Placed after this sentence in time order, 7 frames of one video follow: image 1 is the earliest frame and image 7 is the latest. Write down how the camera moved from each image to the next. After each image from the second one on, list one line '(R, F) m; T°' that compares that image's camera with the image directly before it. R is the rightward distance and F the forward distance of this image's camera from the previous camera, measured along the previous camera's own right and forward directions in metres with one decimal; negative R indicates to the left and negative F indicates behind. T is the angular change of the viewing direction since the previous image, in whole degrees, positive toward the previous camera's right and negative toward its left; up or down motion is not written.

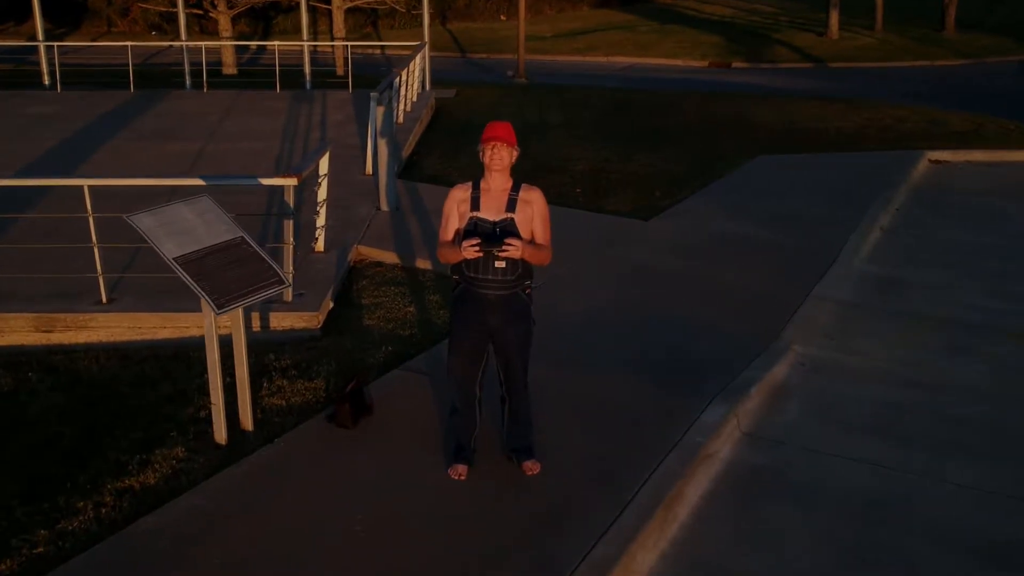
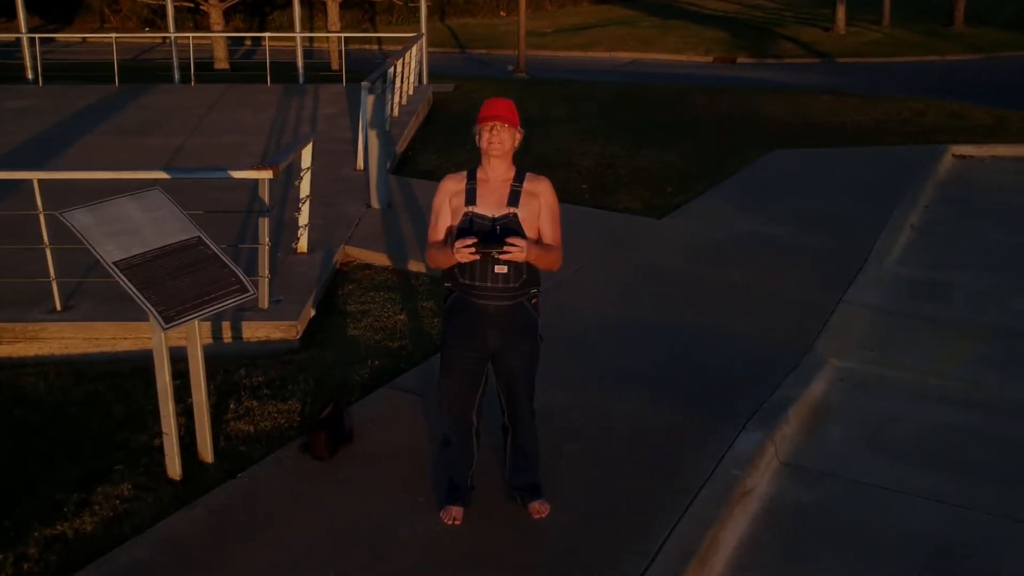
(0.0, +0.8) m; 0°
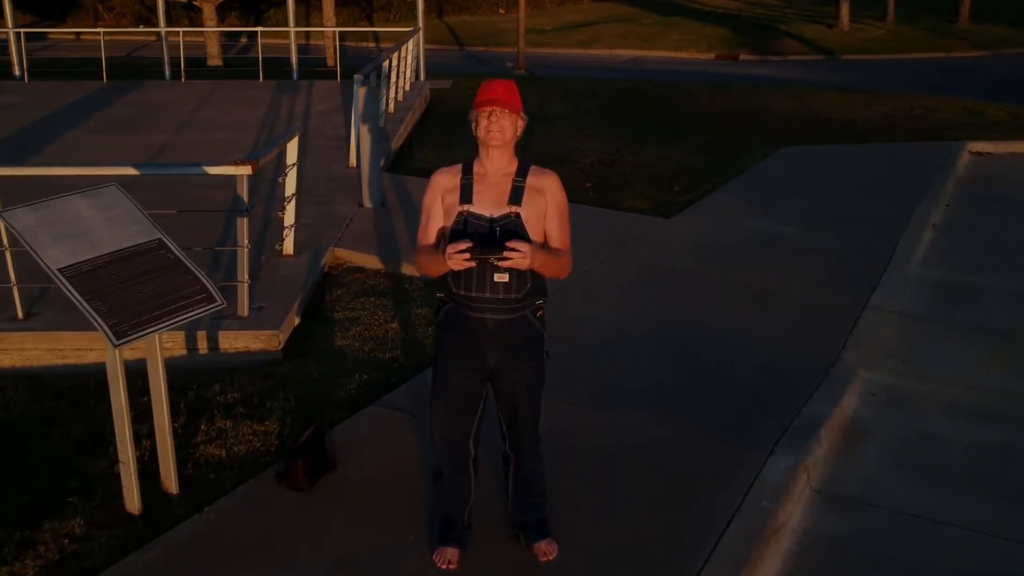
(0.0, +0.5) m; 0°
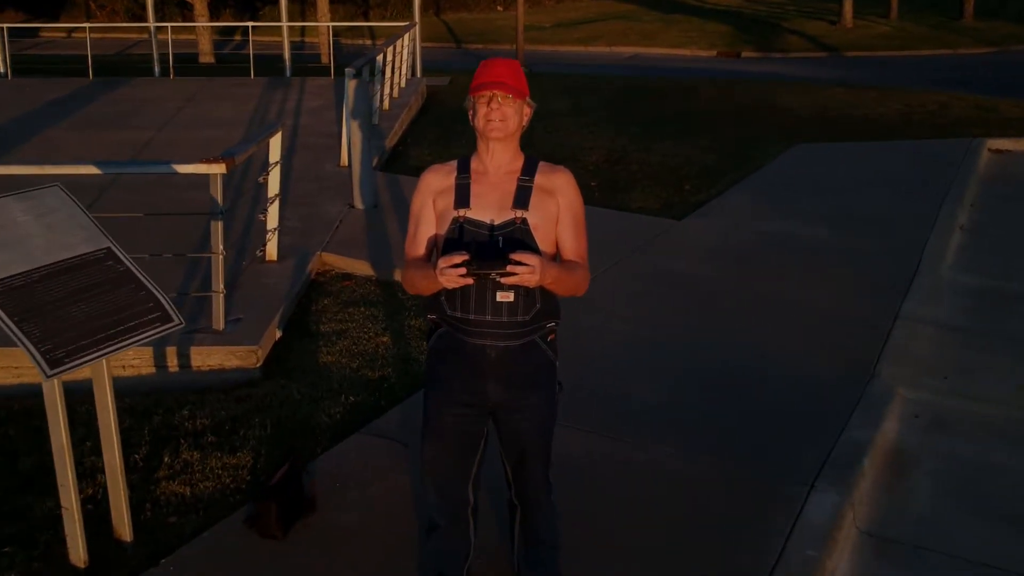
(0.0, +0.6) m; 0°
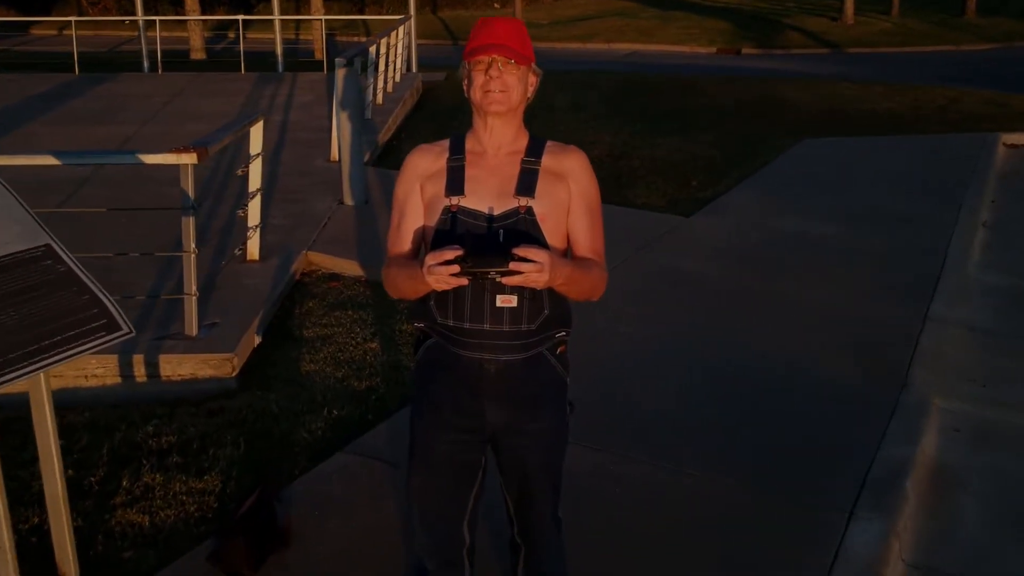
(0.0, +0.5) m; 0°
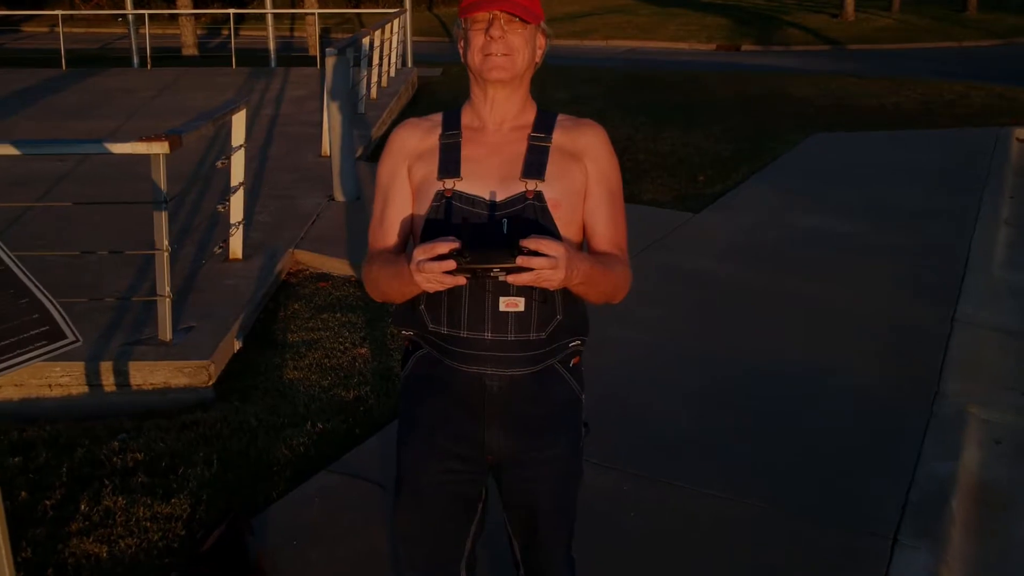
(0.0, +0.4) m; 0°
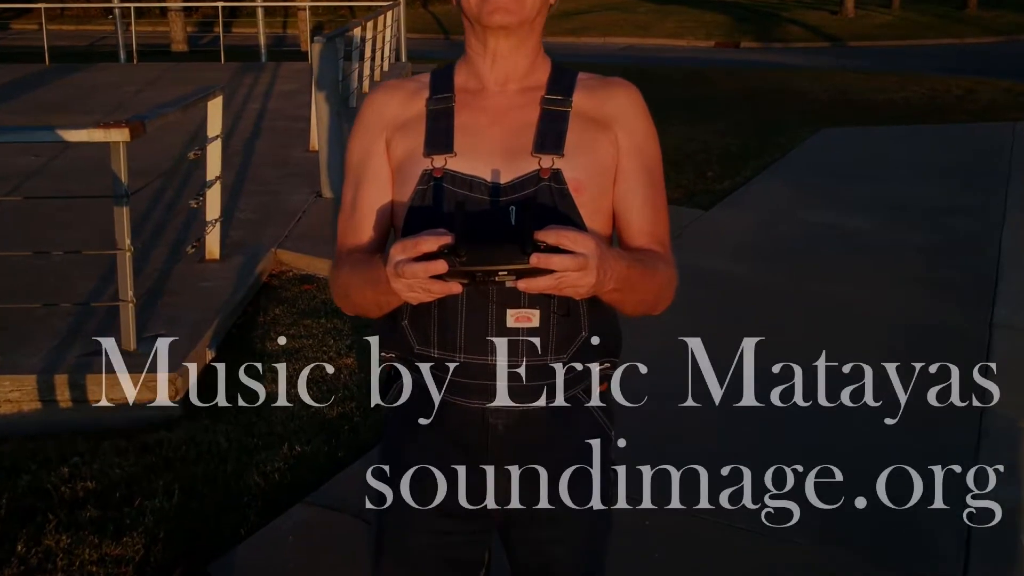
(0.0, +0.5) m; 0°
